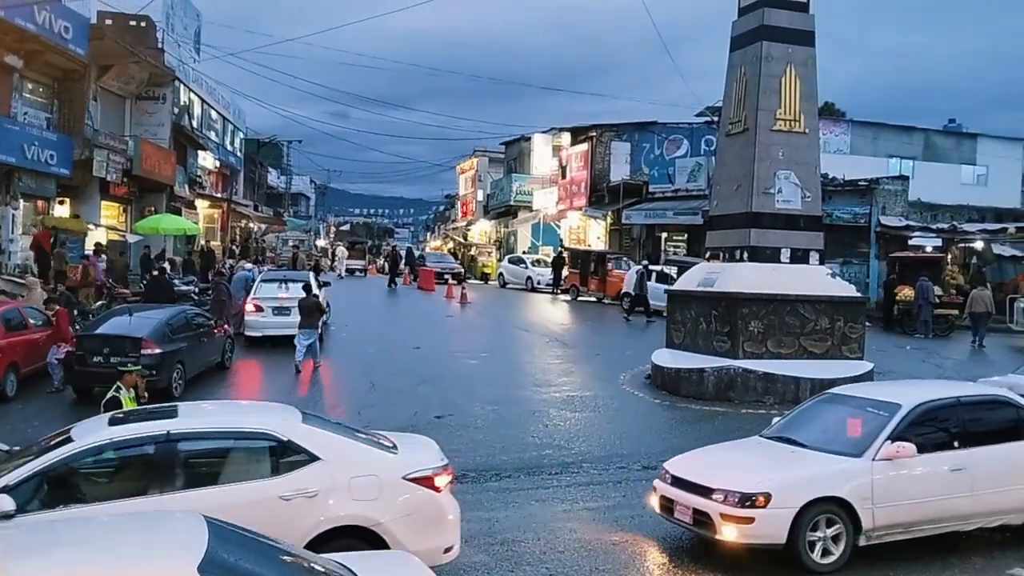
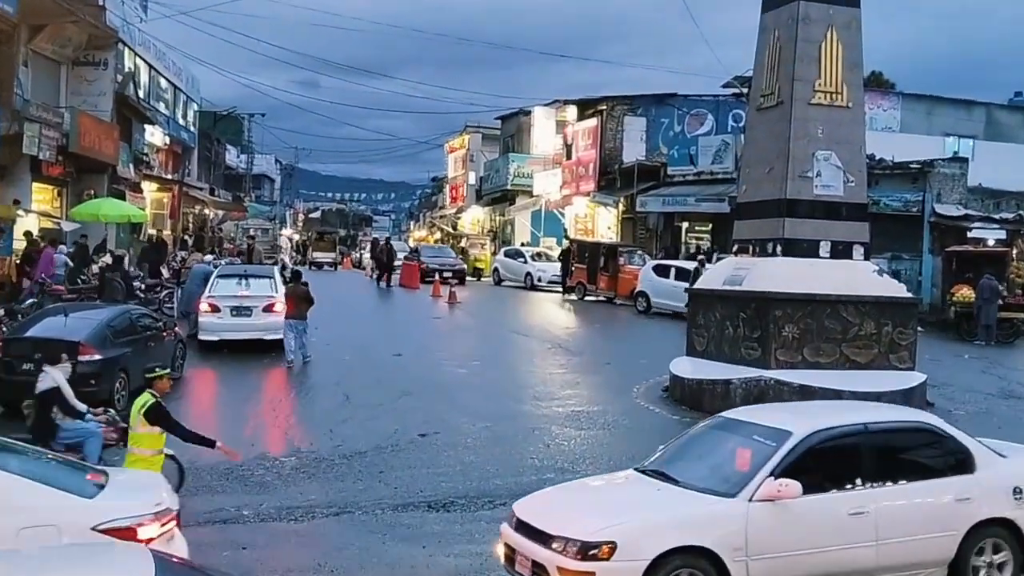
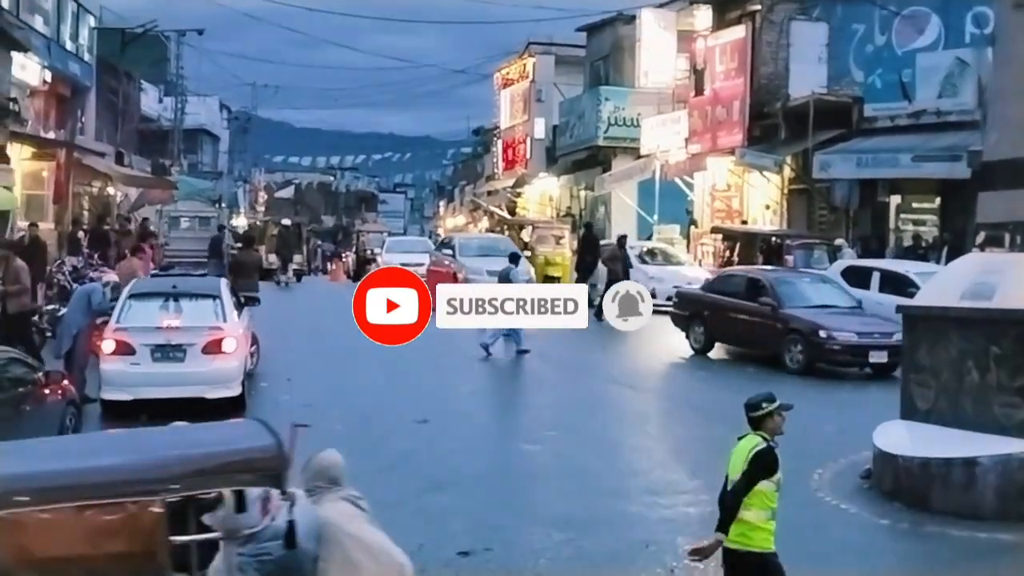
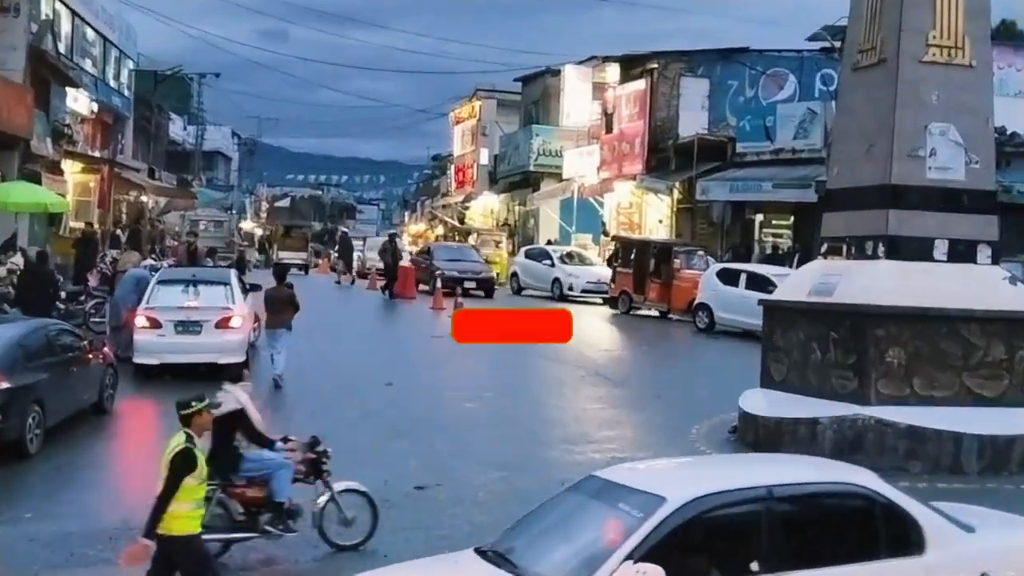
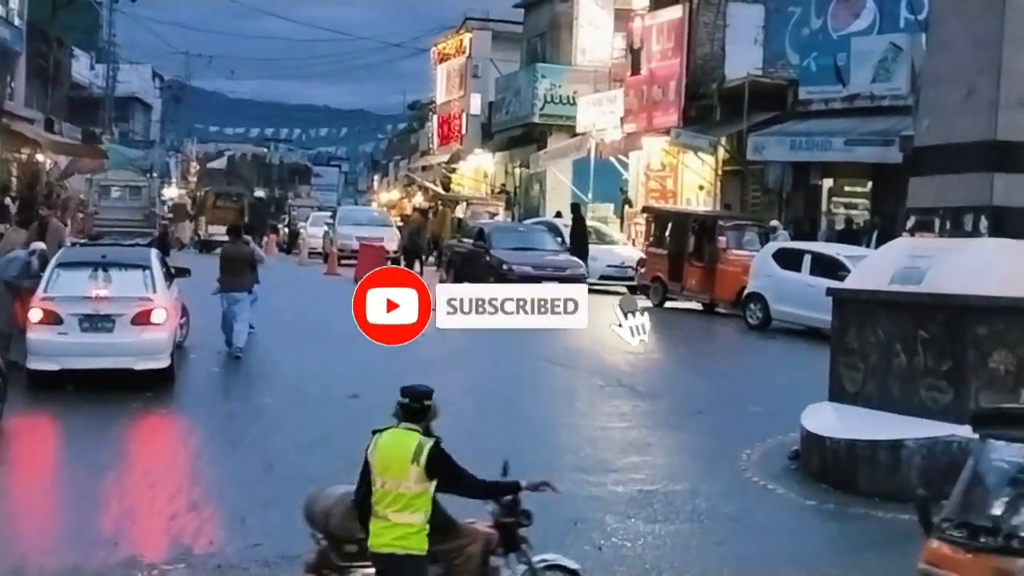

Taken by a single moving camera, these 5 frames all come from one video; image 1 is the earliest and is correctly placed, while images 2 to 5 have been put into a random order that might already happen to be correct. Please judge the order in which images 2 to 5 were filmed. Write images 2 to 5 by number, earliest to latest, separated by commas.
2, 4, 5, 3
